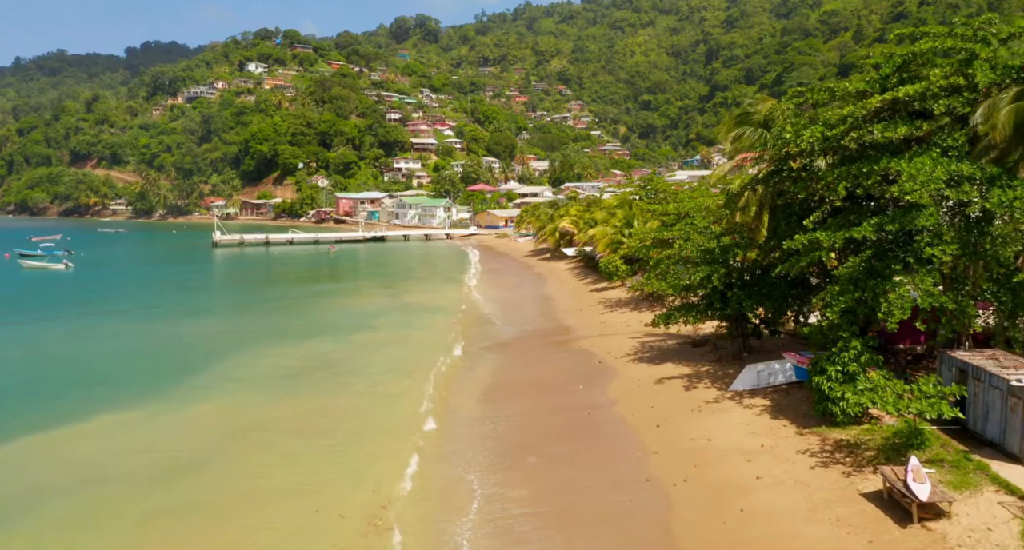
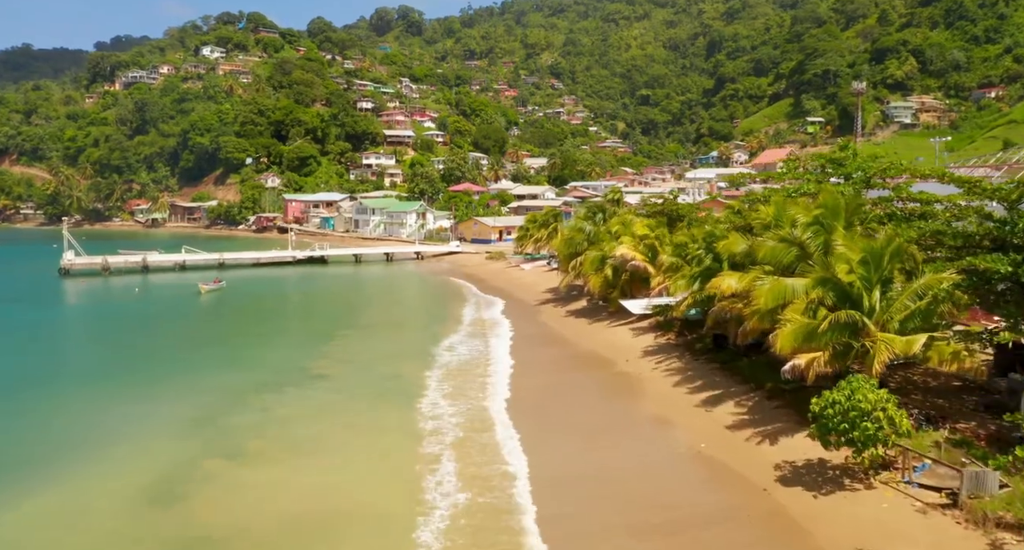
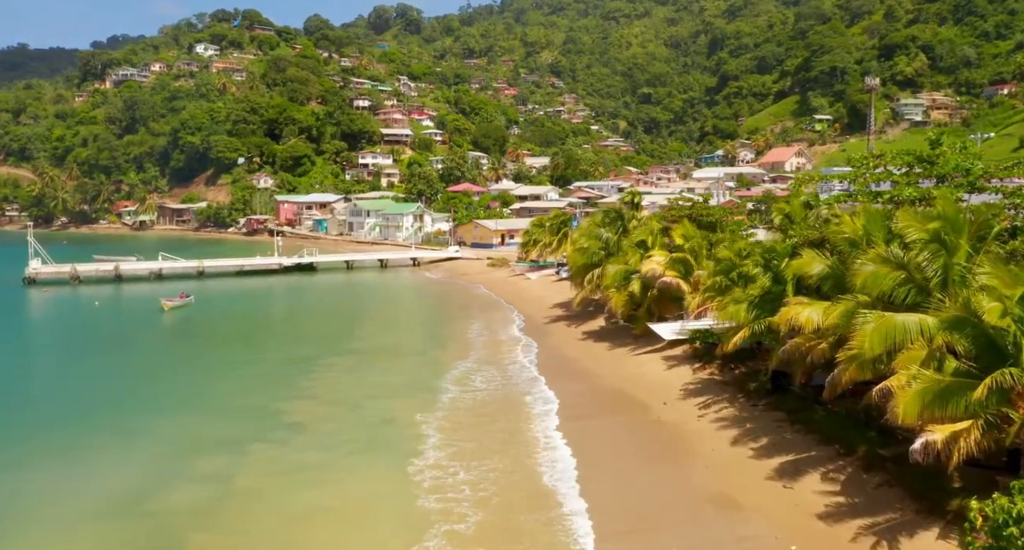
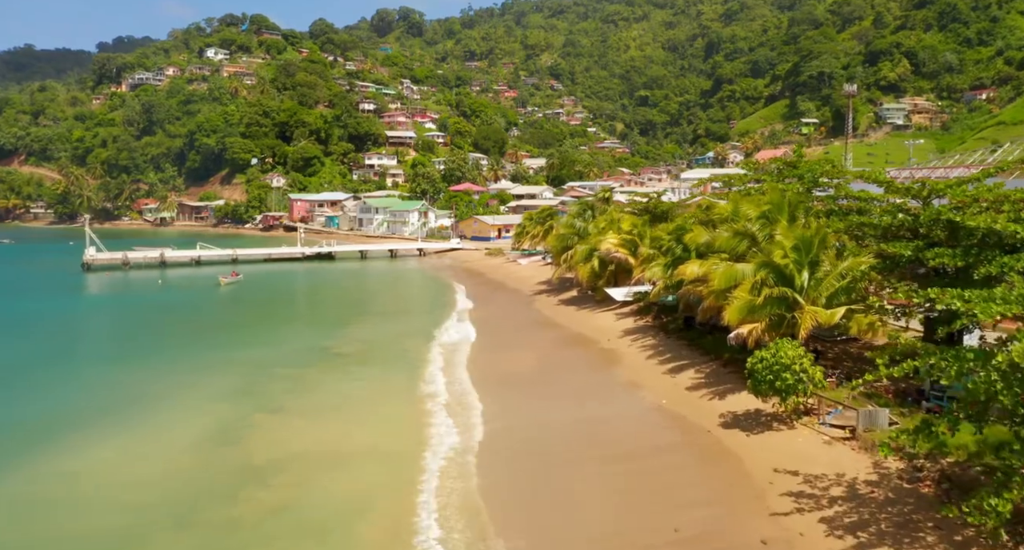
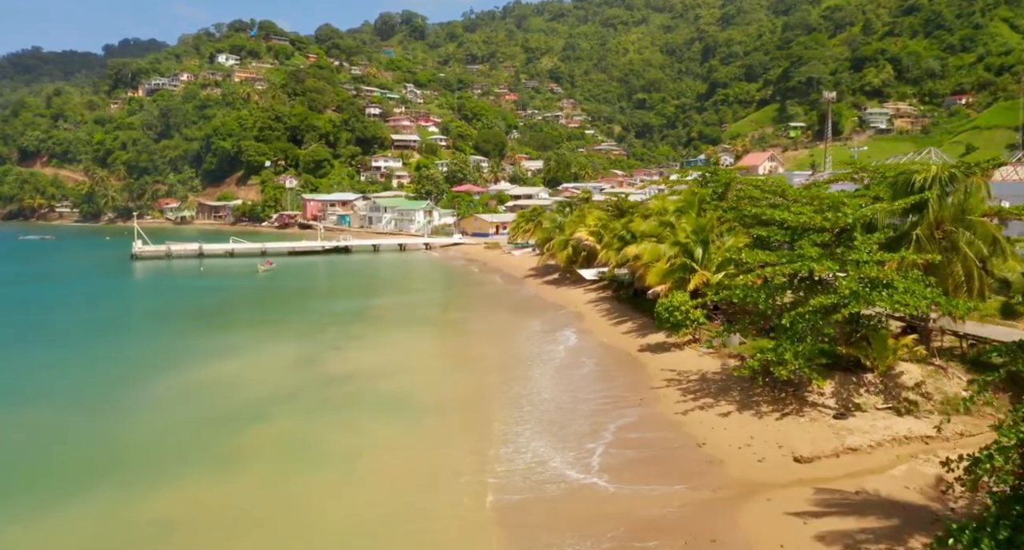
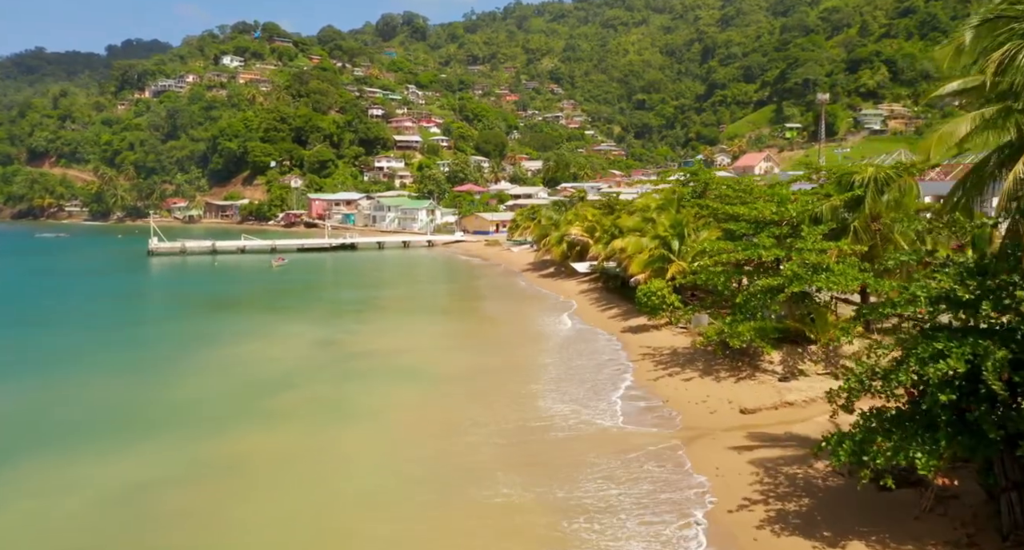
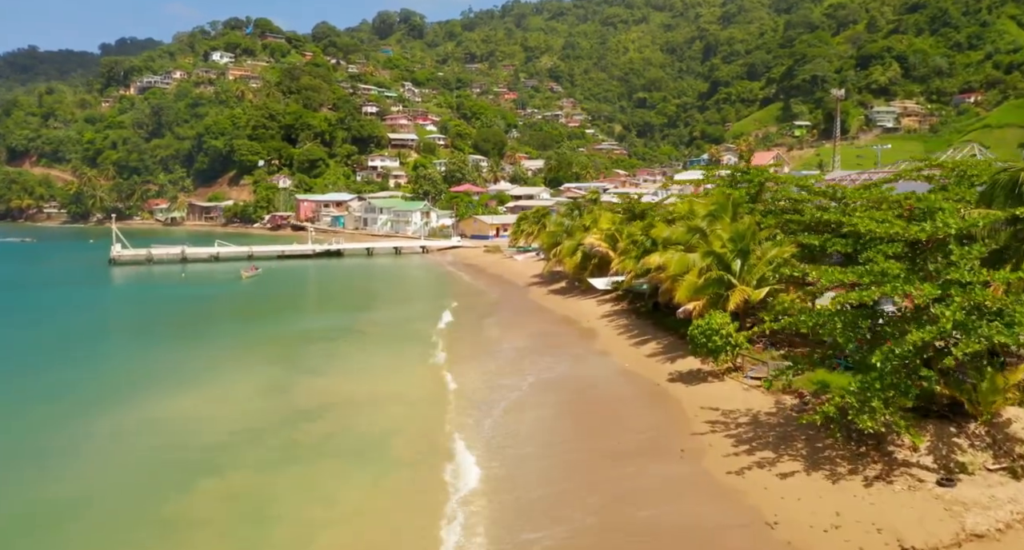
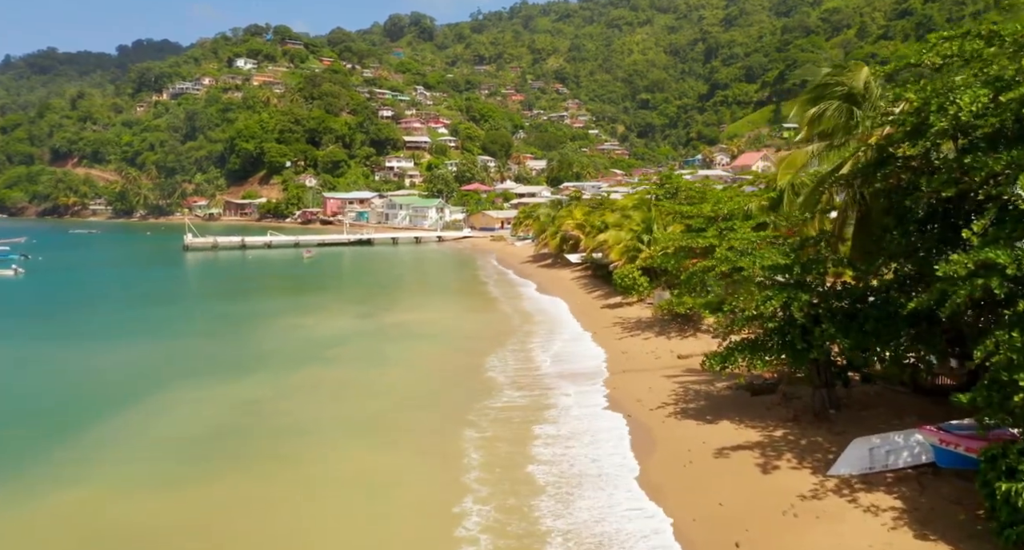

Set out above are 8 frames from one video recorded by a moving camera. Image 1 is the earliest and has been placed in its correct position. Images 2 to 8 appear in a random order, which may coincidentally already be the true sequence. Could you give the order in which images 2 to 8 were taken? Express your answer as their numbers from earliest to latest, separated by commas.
8, 6, 5, 7, 4, 2, 3
